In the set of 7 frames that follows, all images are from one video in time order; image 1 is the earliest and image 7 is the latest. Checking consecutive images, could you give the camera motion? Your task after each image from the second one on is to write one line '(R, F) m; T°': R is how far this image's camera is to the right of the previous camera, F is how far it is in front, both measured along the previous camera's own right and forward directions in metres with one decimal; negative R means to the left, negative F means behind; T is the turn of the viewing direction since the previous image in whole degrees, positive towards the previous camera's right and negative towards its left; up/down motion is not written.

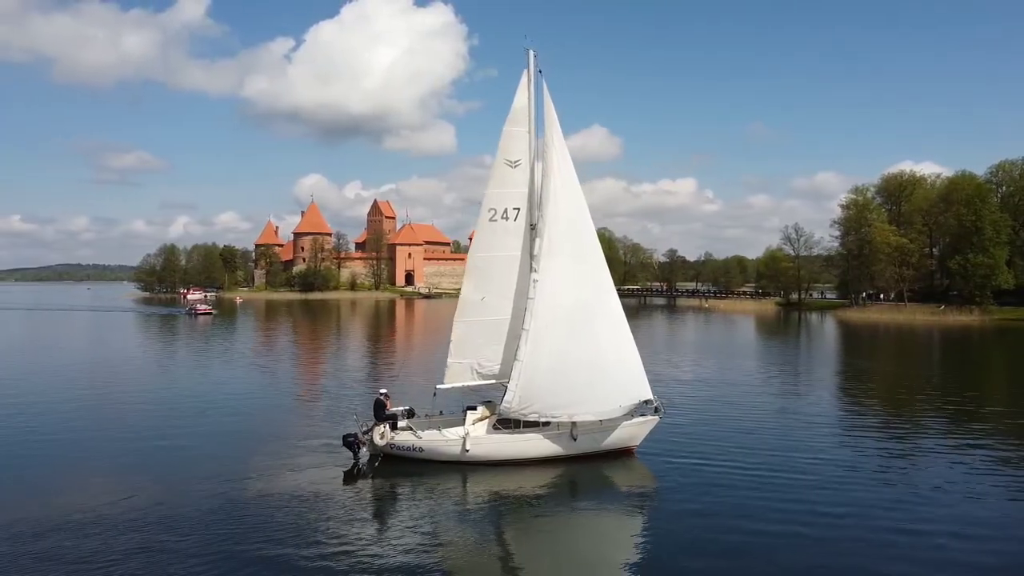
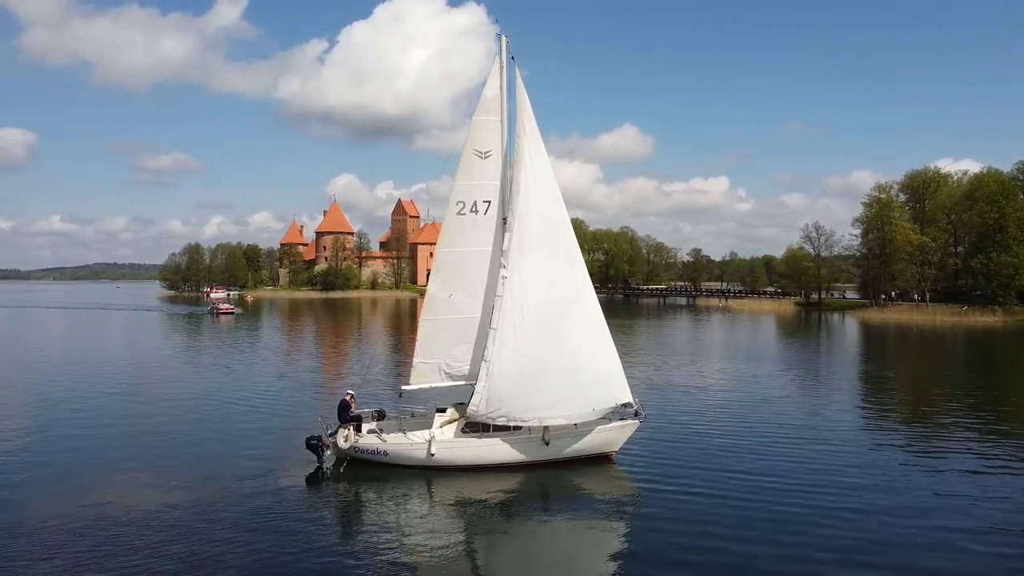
(+1.4, +1.0) m; -2°
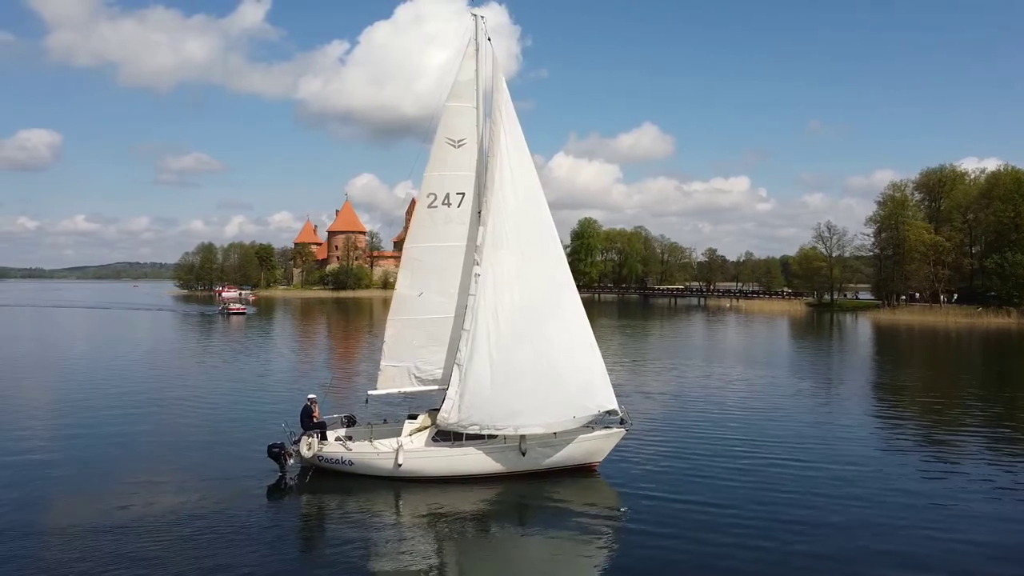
(+0.9, +1.3) m; -1°
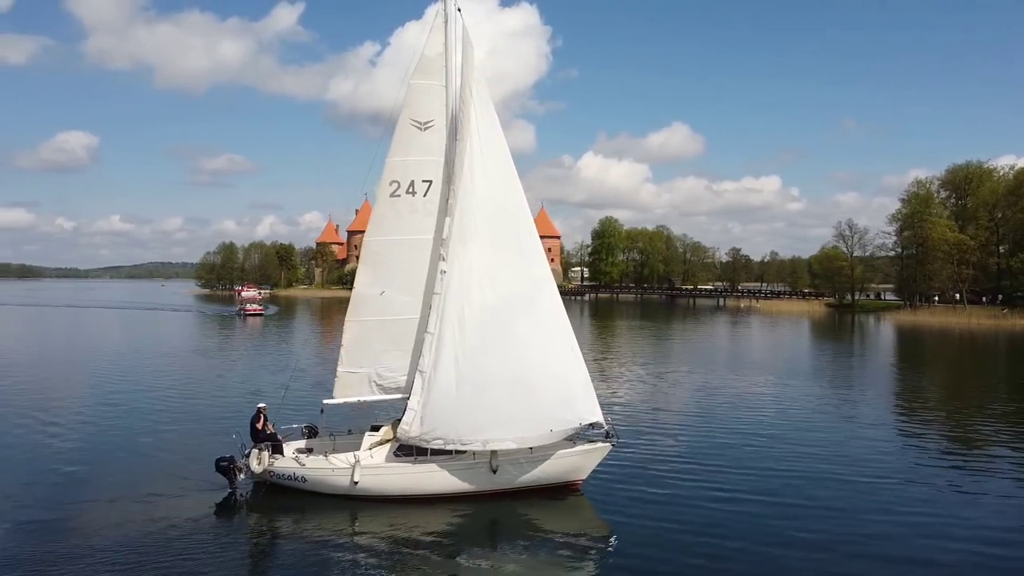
(+1.0, +1.8) m; -1°
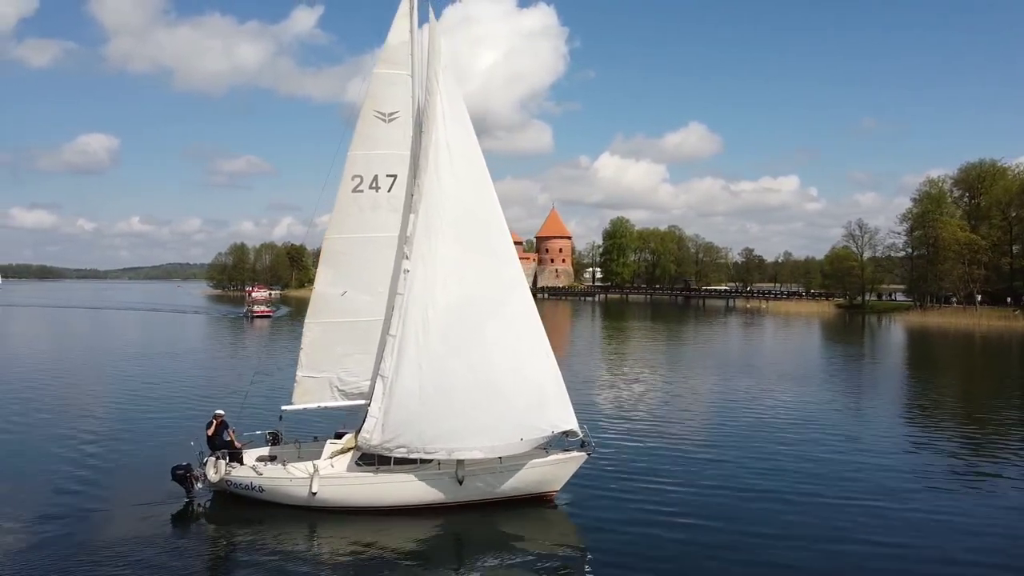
(+0.9, +0.8) m; -1°
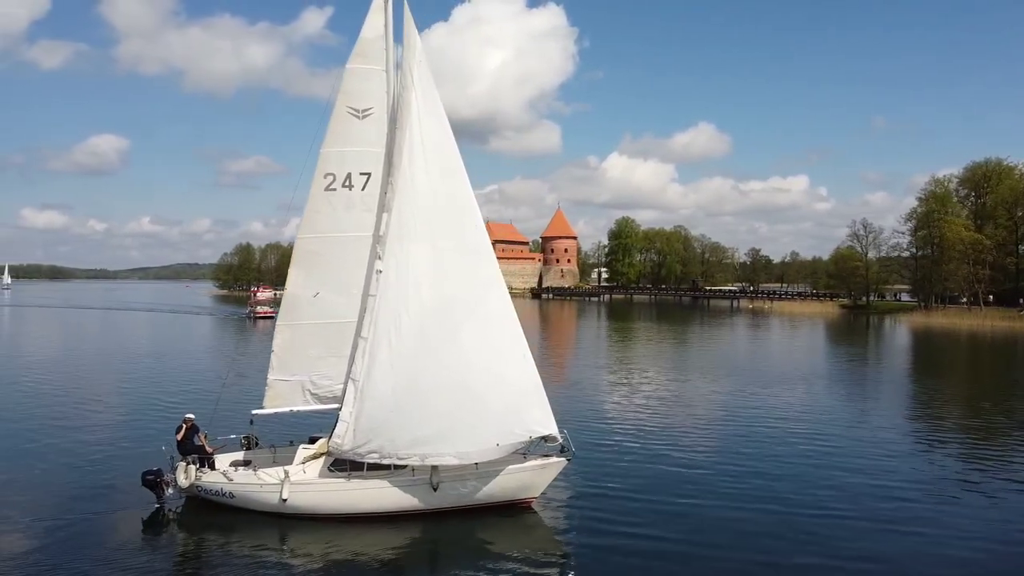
(+0.6, +0.4) m; 0°
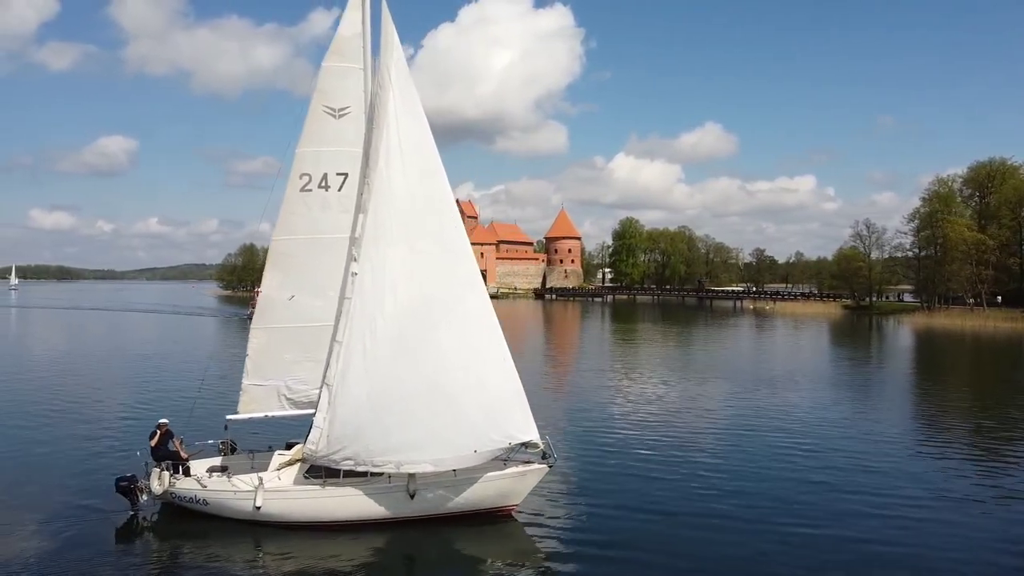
(+0.5, +0.3) m; 0°
